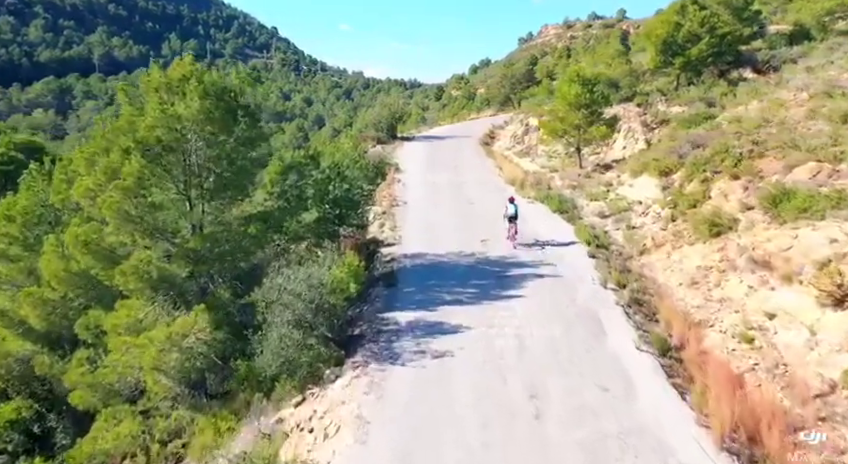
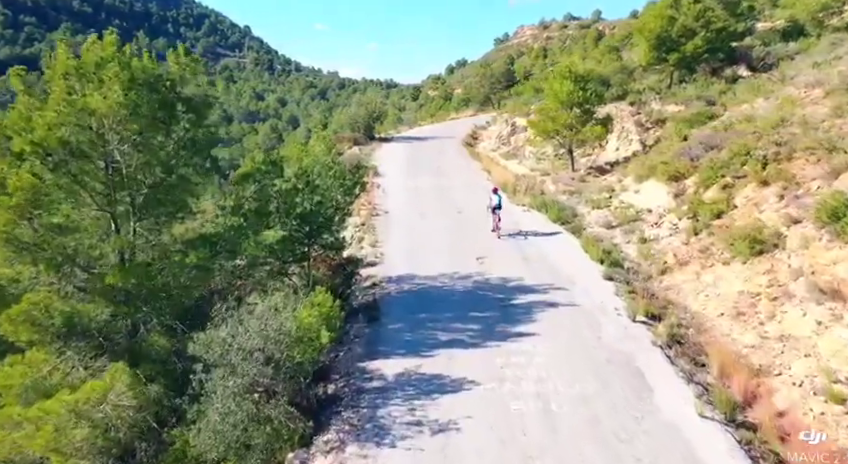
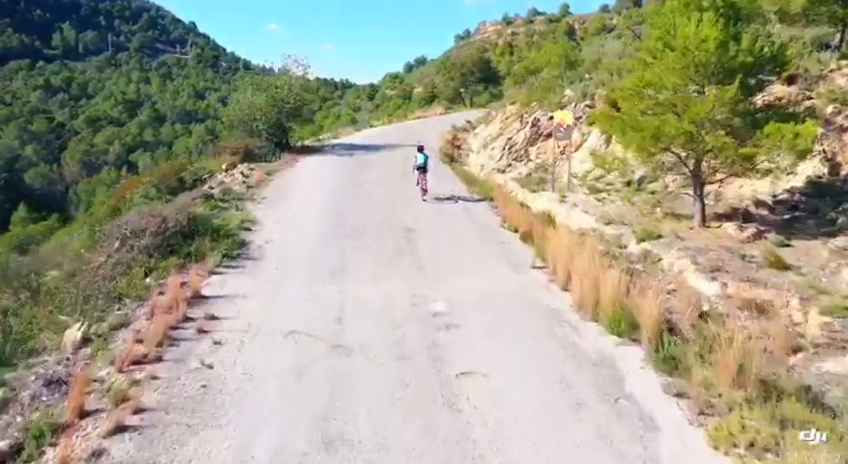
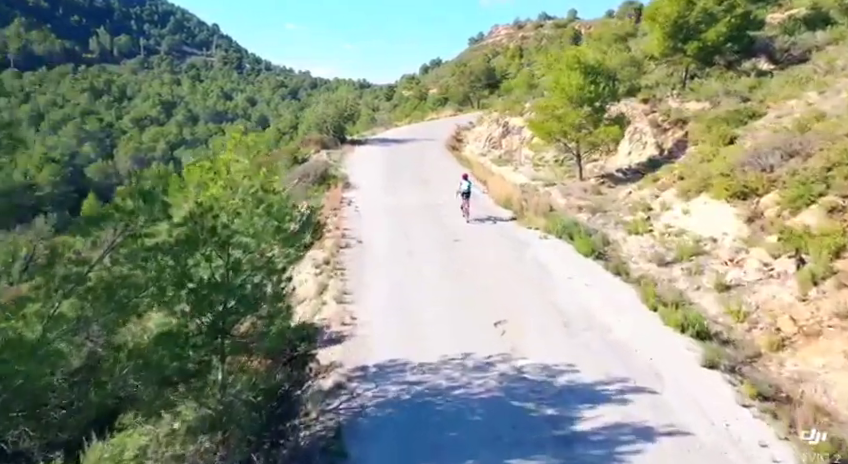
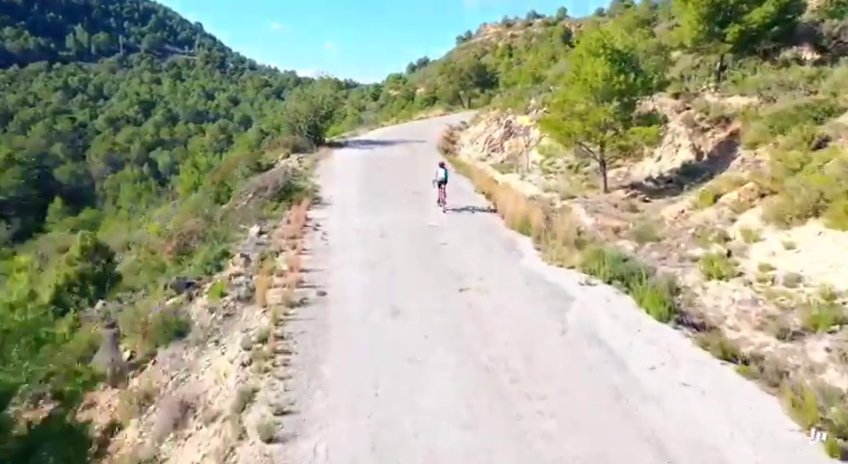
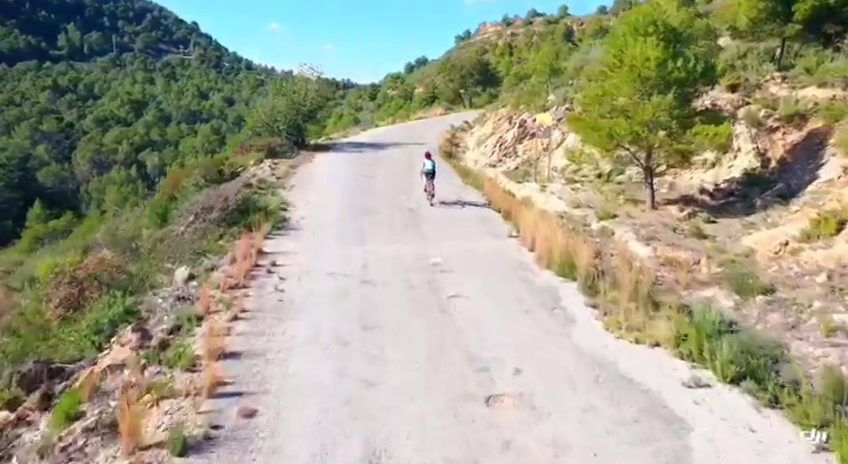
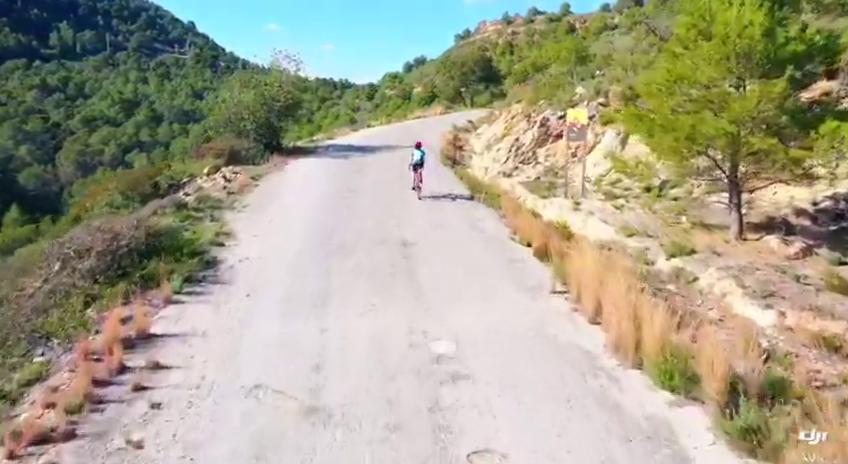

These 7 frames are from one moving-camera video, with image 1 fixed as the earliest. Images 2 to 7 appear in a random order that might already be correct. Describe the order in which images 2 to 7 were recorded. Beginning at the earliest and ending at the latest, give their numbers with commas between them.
2, 4, 5, 6, 3, 7
